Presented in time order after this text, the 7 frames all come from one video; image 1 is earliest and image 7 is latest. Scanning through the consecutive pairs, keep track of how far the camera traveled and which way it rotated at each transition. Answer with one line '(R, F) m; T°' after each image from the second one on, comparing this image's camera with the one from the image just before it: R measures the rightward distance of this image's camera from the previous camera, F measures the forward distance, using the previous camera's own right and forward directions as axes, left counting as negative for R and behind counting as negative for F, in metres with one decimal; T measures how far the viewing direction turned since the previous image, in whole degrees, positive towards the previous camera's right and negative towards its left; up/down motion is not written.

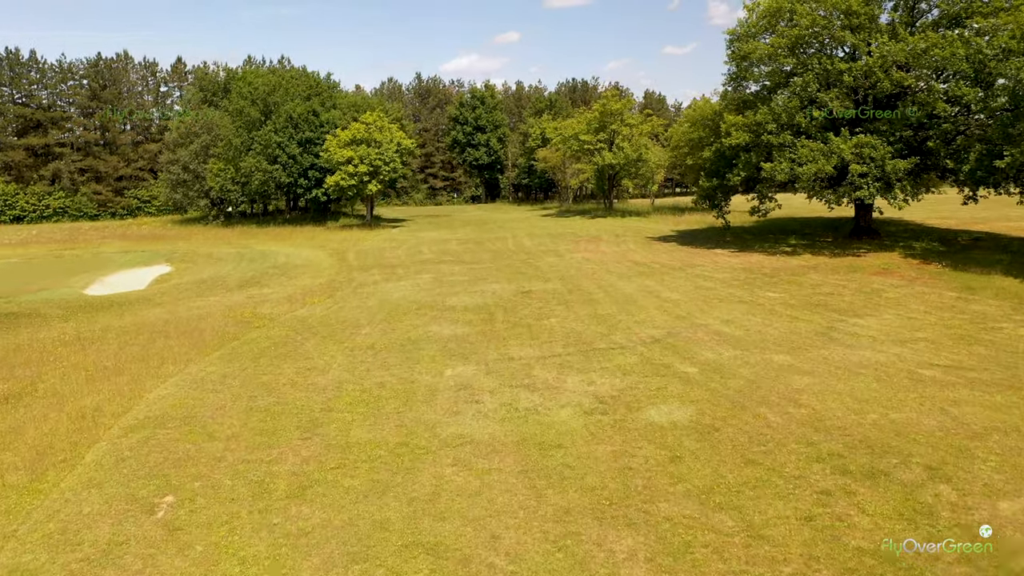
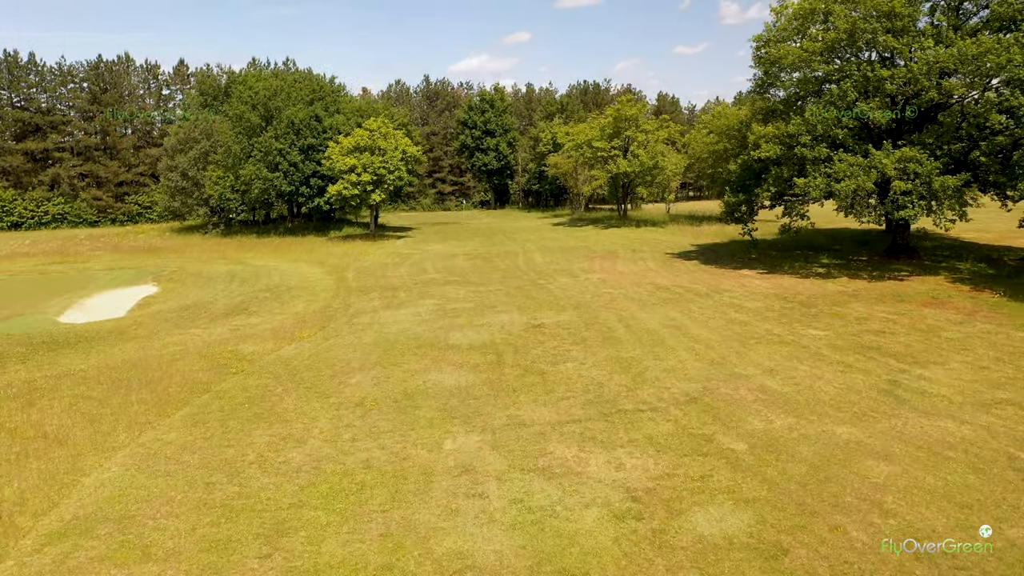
(0.0, +2.0) m; -1°
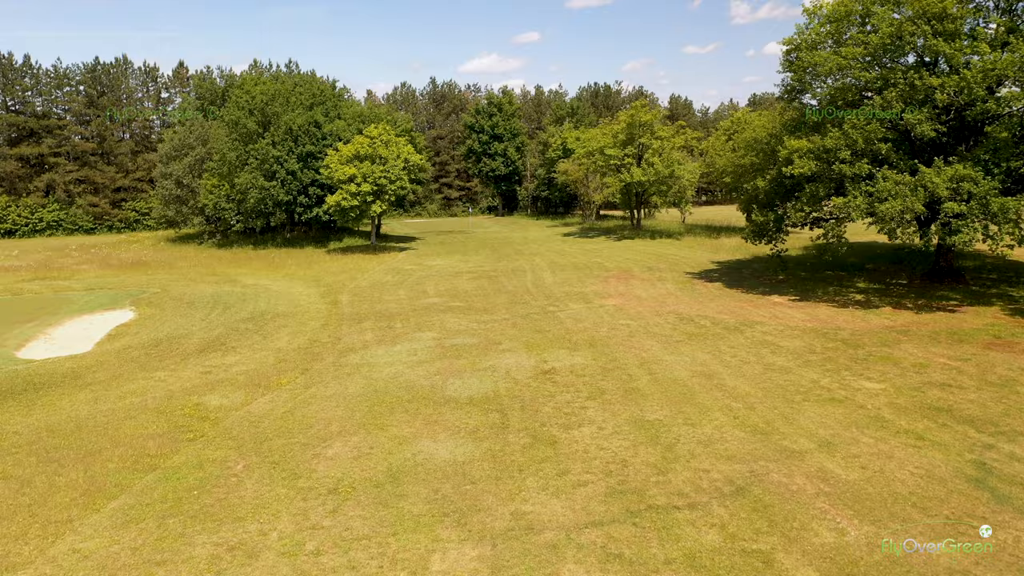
(0.0, +2.2) m; -1°
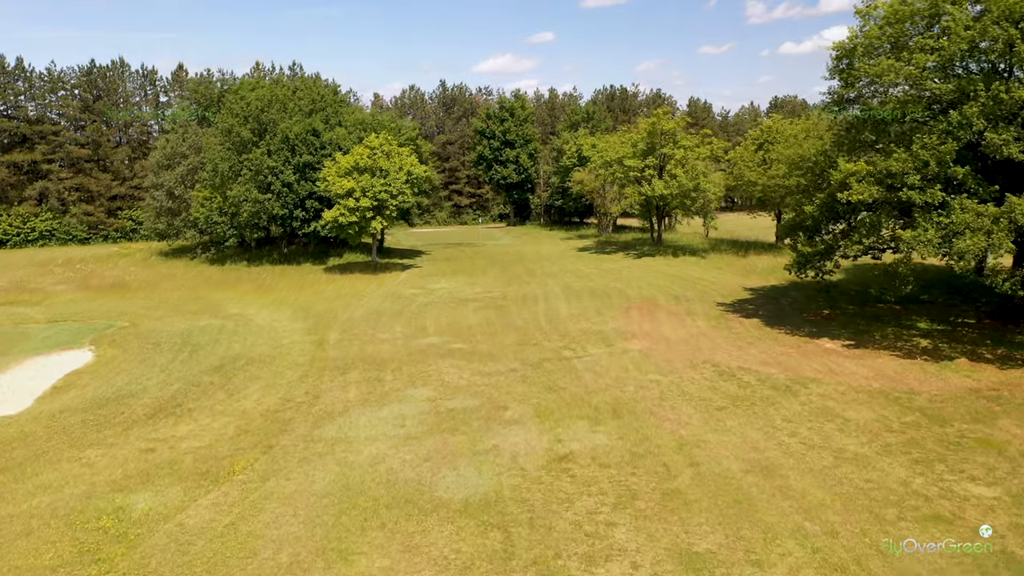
(+0.1, +3.1) m; -1°
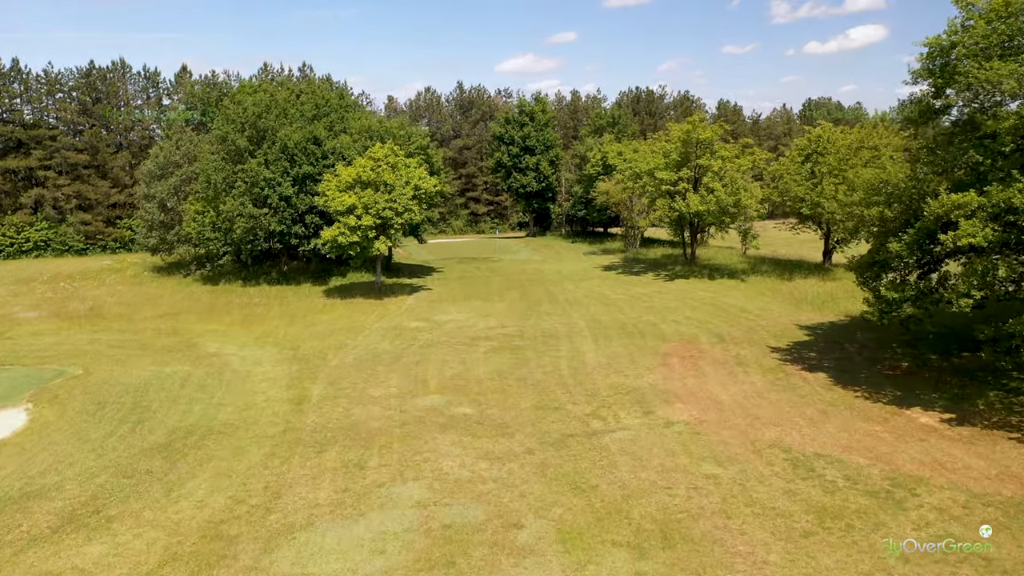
(0.0, +3.9) m; -1°
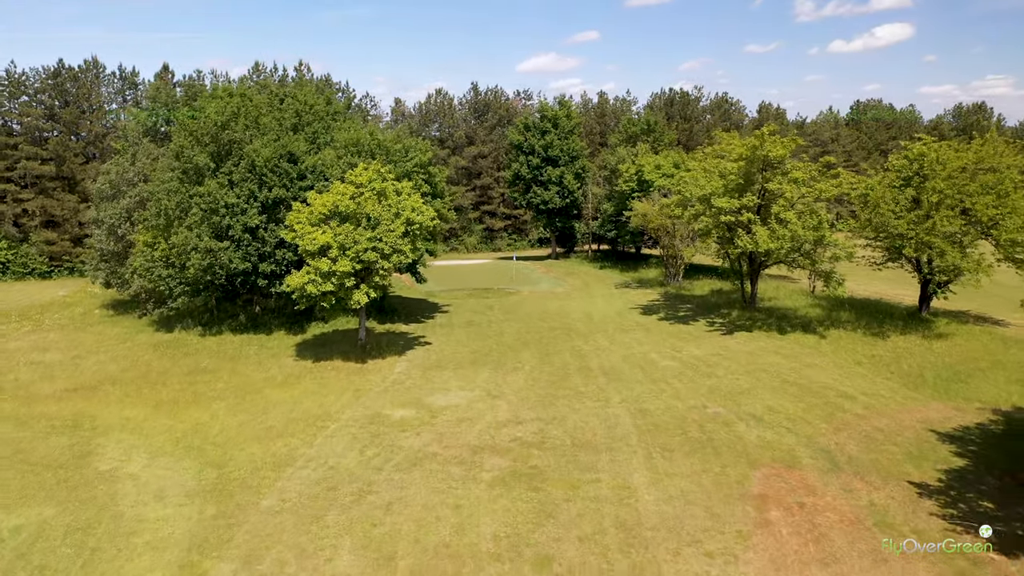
(0.0, +7.5) m; -1°
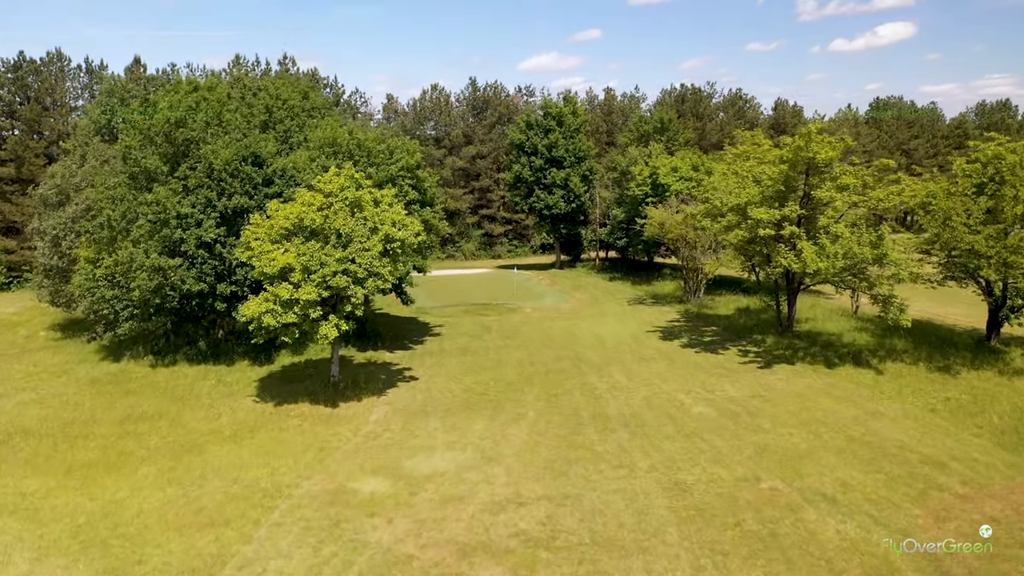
(0.0, +4.5) m; 0°
